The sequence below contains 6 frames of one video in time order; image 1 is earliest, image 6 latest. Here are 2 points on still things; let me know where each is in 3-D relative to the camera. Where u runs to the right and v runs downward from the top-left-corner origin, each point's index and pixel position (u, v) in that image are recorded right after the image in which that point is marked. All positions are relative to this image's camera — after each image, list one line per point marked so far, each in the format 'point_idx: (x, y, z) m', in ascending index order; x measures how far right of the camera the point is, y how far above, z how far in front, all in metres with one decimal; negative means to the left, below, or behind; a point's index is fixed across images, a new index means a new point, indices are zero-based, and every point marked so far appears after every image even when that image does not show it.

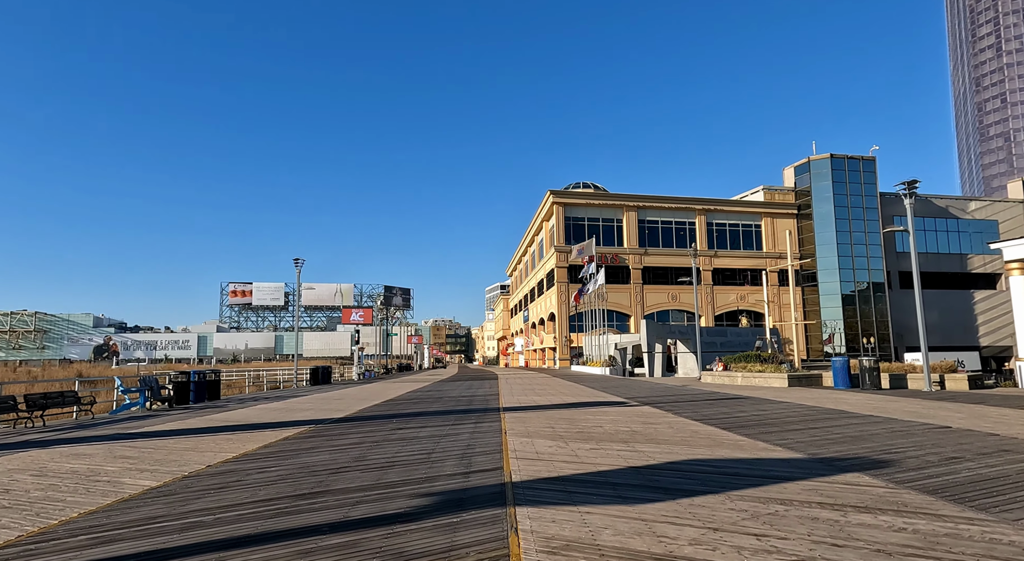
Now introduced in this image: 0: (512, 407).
0: (0.0, -3.7, +16.9) m
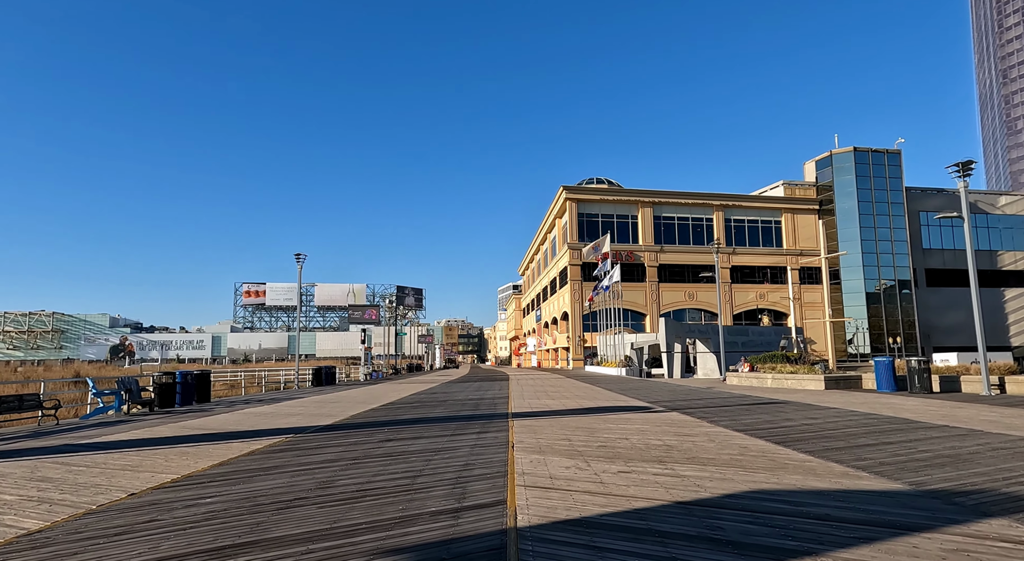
0: (+0.3, -3.4, +15.2) m
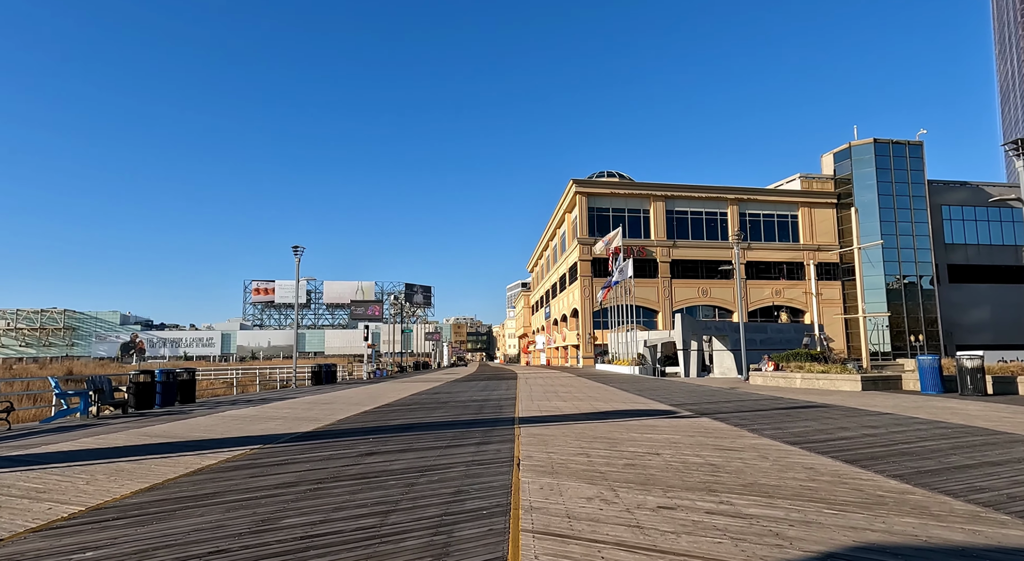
0: (+0.4, -3.1, +13.5) m
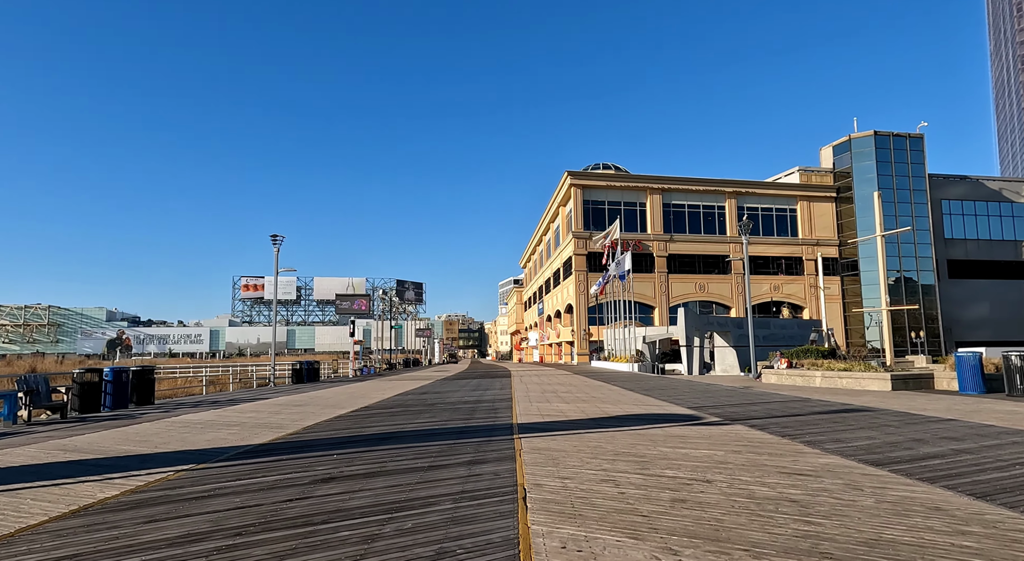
0: (+0.4, -2.8, +11.5) m
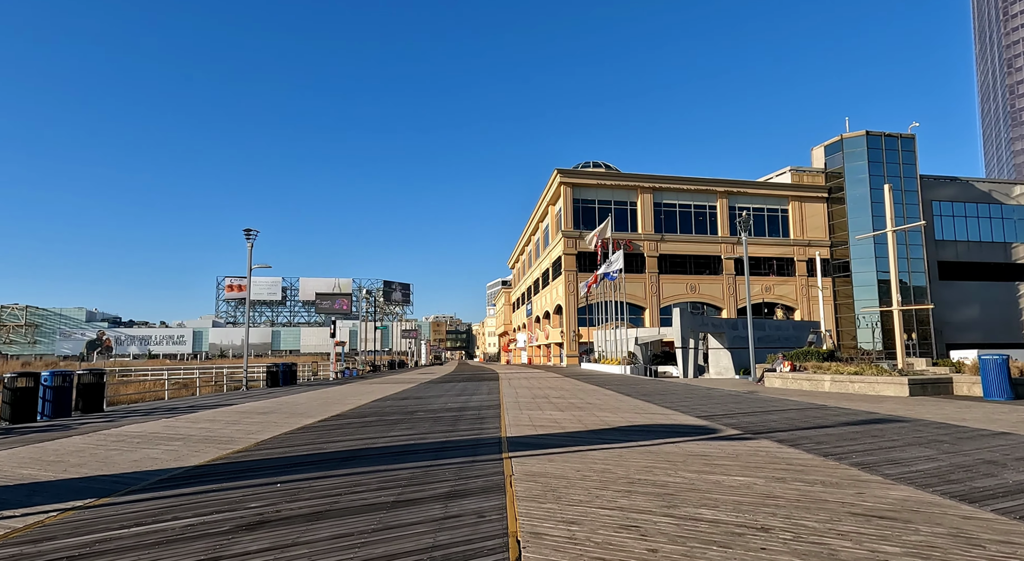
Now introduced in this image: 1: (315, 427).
0: (+0.2, -2.7, +10.0) m
1: (-4.0, -2.9, +11.8) m
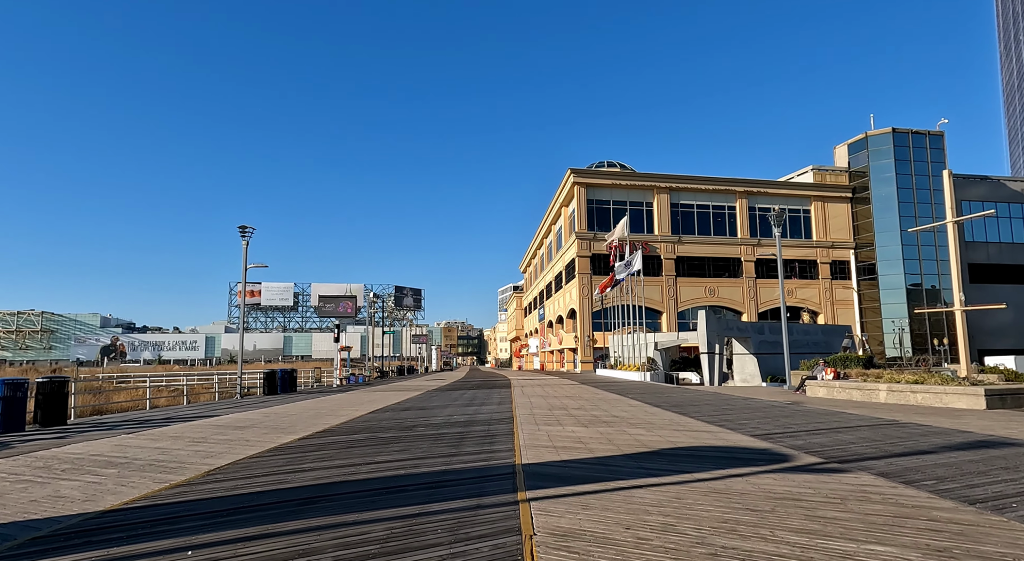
0: (+0.4, -2.5, +7.9) m
1: (-3.7, -2.8, +9.8) m
